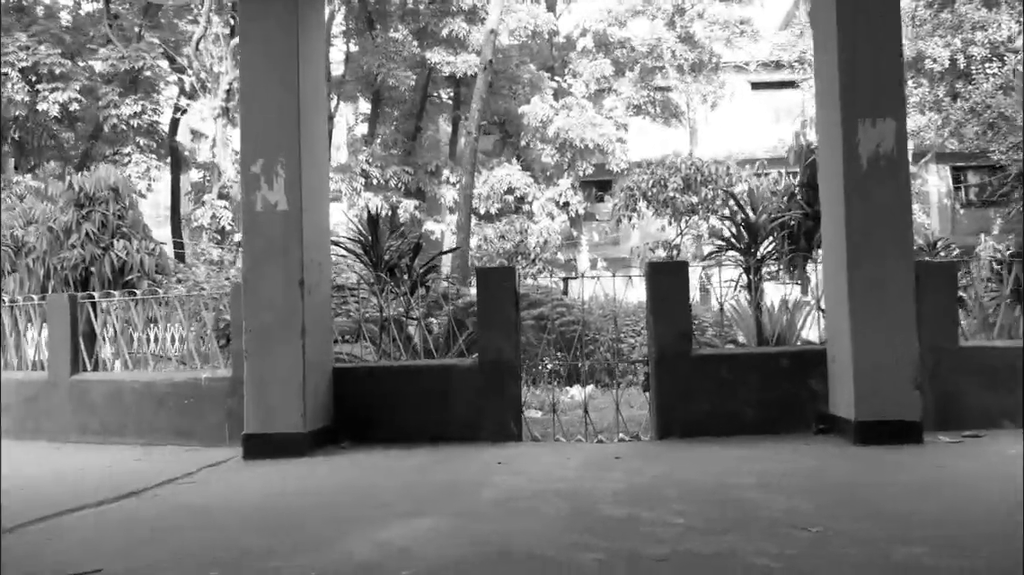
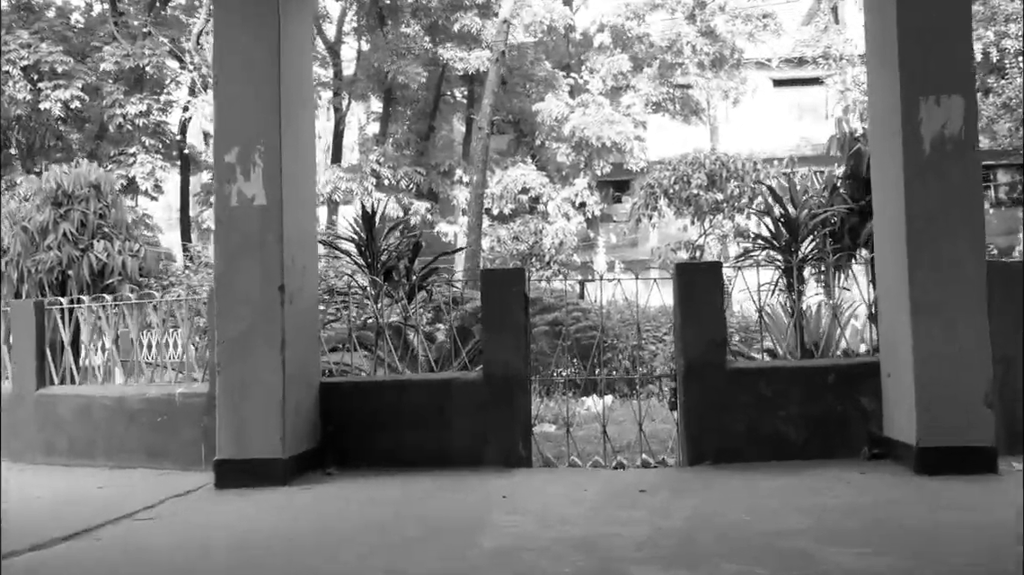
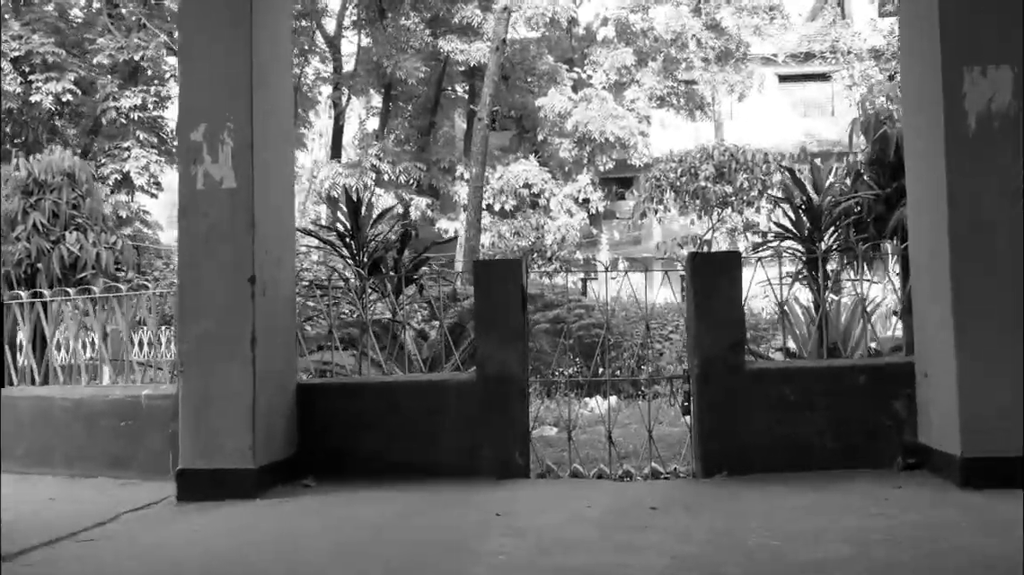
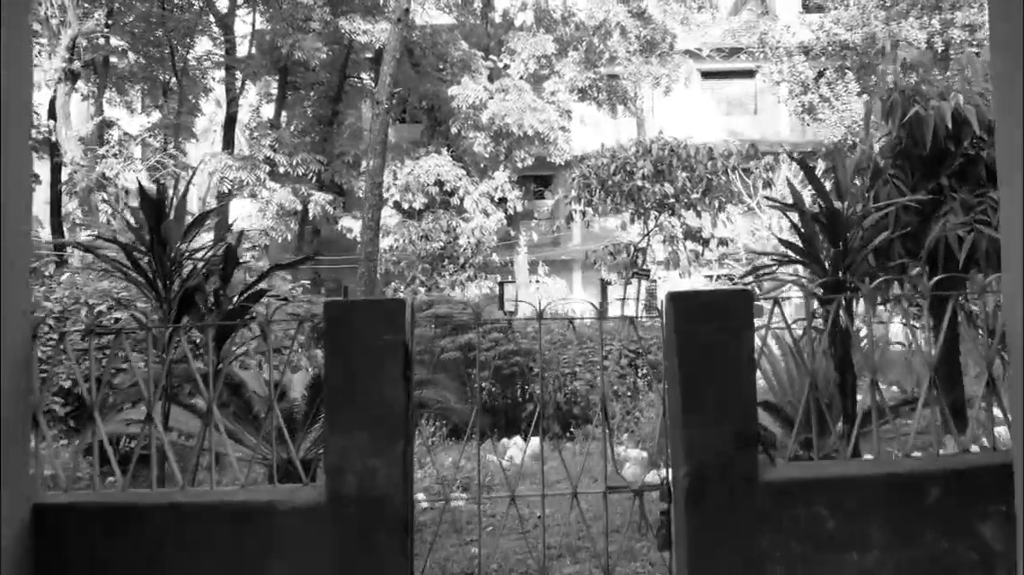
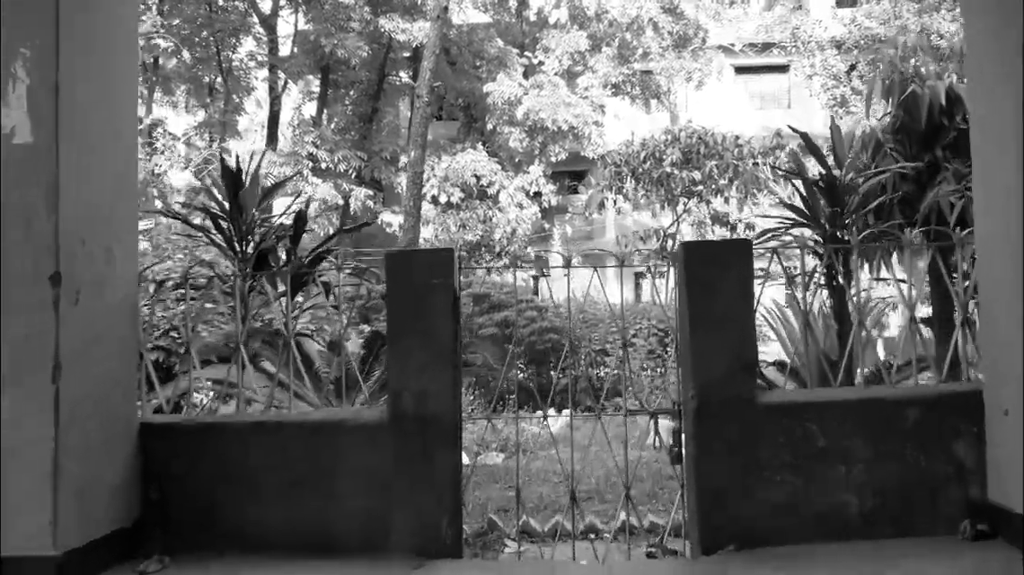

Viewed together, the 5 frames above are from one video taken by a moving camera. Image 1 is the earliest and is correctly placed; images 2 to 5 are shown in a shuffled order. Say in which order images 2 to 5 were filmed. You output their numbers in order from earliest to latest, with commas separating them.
2, 3, 5, 4
